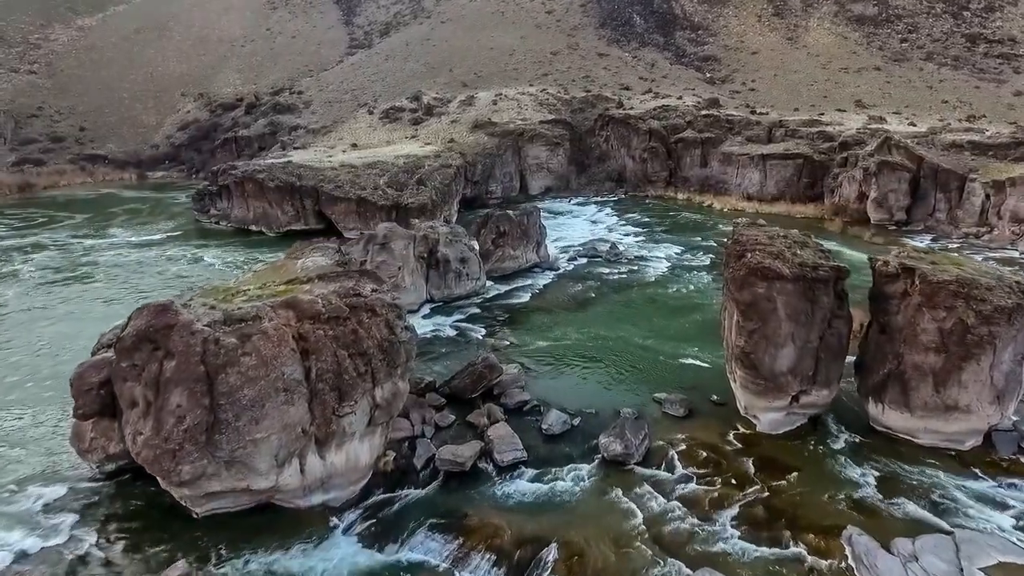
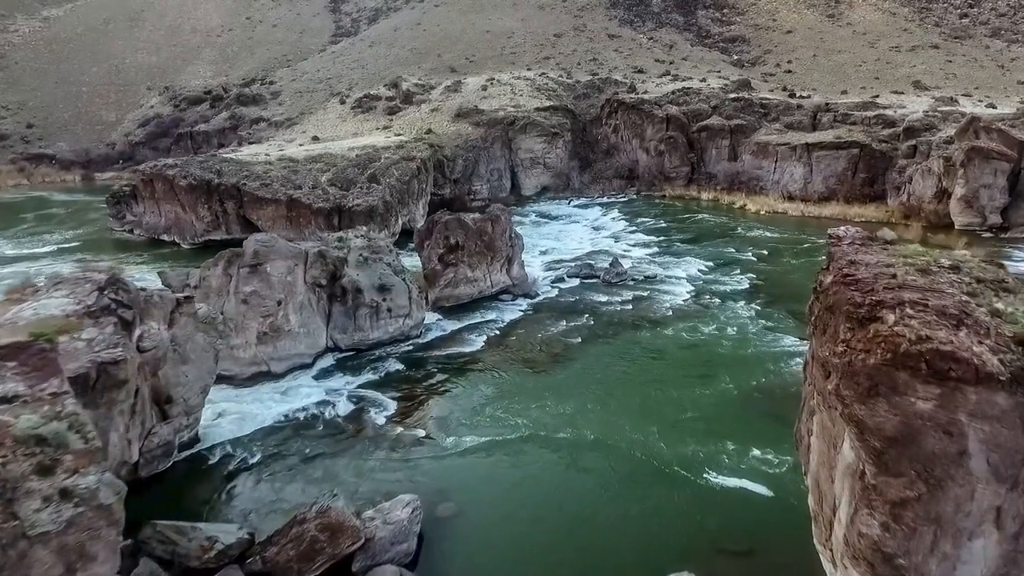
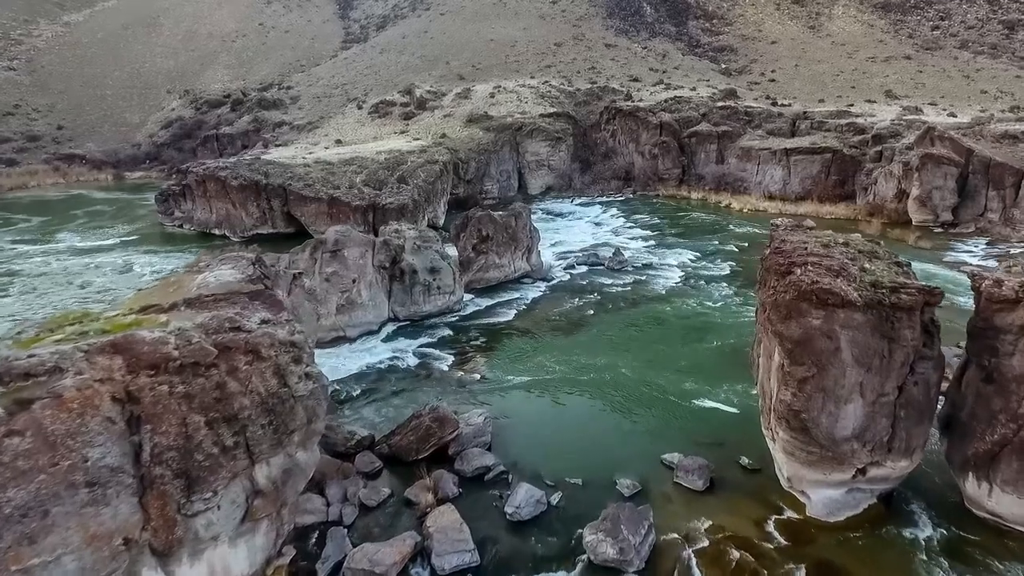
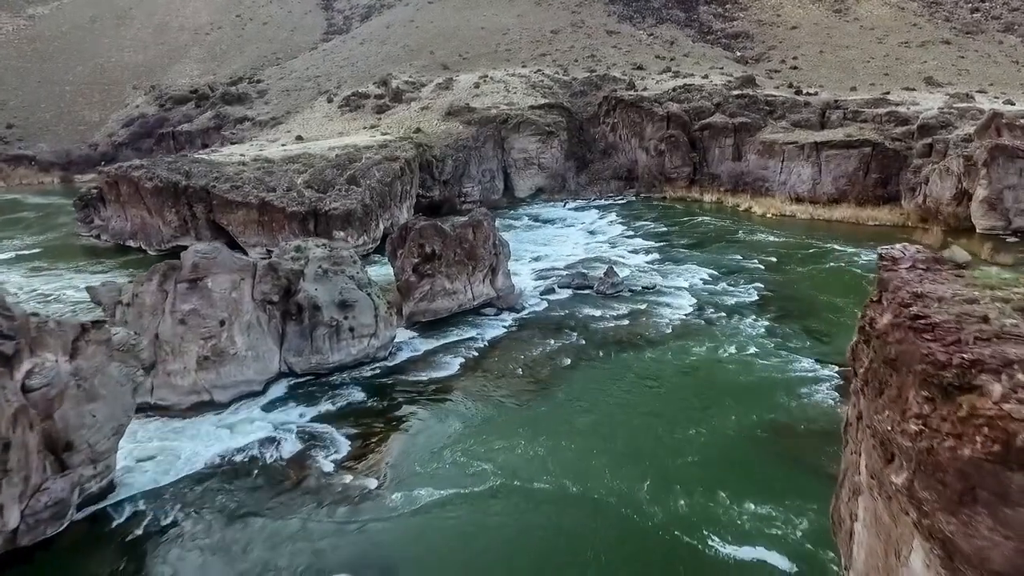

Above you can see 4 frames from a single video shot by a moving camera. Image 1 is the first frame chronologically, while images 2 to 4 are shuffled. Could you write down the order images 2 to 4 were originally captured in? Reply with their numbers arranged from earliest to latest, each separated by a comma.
3, 2, 4
